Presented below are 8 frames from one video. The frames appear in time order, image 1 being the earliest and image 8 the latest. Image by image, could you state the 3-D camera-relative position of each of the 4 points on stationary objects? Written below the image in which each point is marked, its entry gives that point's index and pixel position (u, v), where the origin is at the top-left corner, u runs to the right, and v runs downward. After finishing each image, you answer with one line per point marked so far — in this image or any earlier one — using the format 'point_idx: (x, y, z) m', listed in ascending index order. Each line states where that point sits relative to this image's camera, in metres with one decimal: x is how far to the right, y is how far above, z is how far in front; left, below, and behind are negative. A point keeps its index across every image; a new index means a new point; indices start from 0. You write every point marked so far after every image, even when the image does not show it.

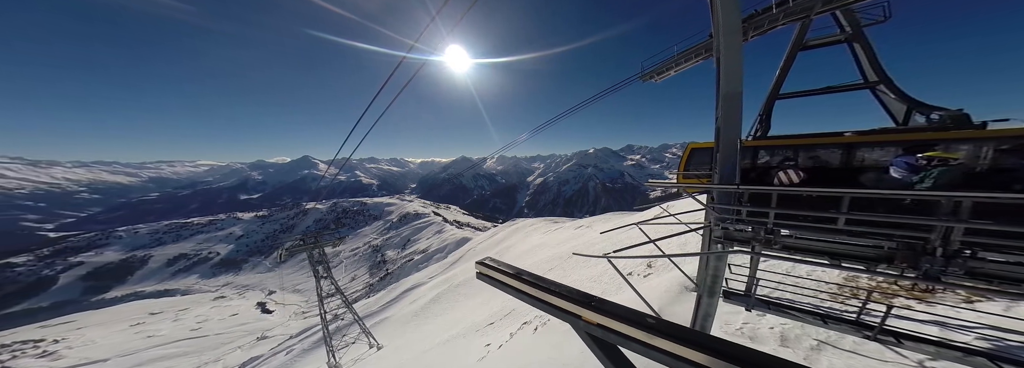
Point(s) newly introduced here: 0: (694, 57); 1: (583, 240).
0: (+3.4, +2.4, +4.5) m
1: (+5.5, -4.5, +18.9) m
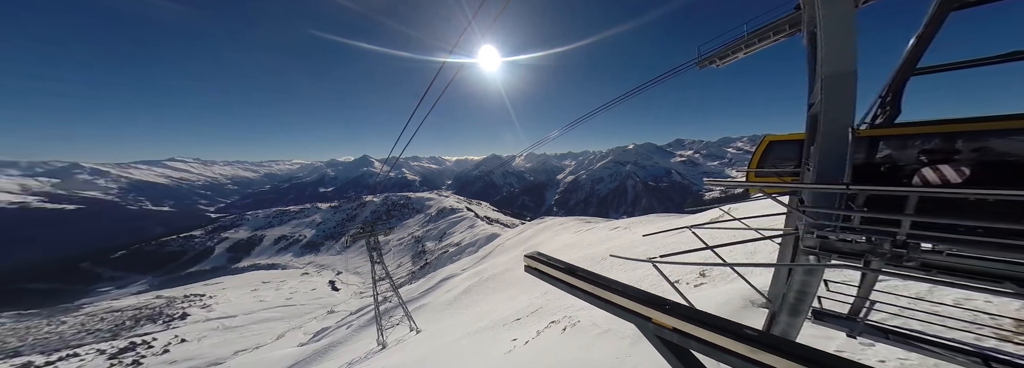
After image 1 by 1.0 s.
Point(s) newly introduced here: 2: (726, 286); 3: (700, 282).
0: (+4.1, +2.4, +3.9) m
1: (+8.2, -4.4, +17.9) m
2: (+6.4, -3.1, +7.3) m
3: (+6.6, -3.4, +8.4) m
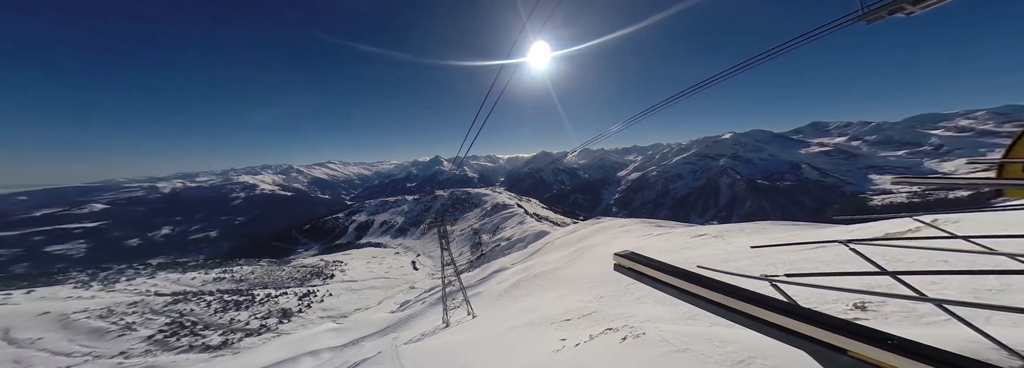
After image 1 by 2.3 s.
0: (+5.2, +2.4, +2.6) m
1: (+12.0, -4.3, +15.6) m
2: (+8.1, -3.0, +5.5) m
3: (+8.4, -3.4, +6.6) m
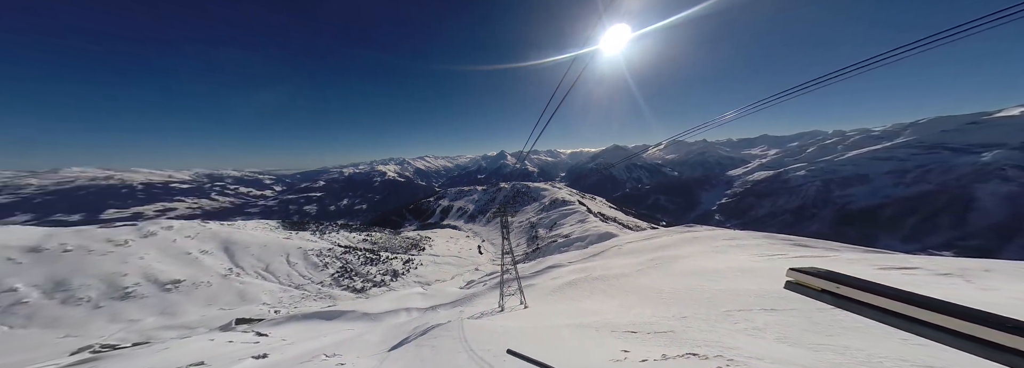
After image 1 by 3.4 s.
0: (+6.7, +2.1, +0.7) m
1: (+16.3, -4.8, +11.7) m
2: (+9.9, -3.4, +2.9) m
3: (+10.6, -3.8, +3.9) m
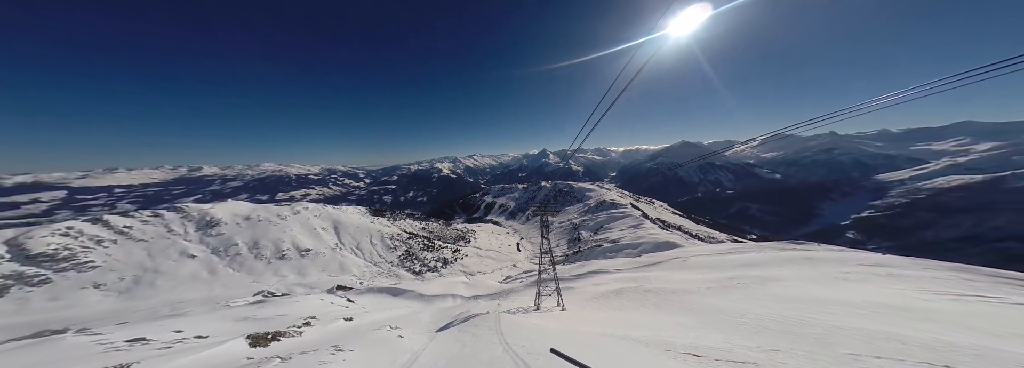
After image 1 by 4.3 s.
0: (+8.3, +1.7, -0.9) m
1: (+19.4, -5.6, +8.2) m
2: (+11.6, -3.9, +0.8) m
3: (+12.4, -4.3, +1.6) m
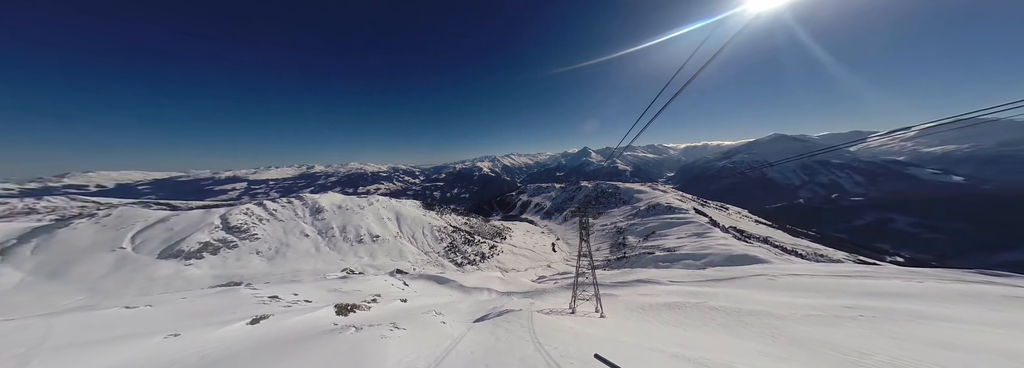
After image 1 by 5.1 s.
0: (+10.9, +0.4, +2.3) m
1: (+23.1, -7.2, +9.7) m
2: (+14.3, -5.4, +3.5) m
3: (+15.2, -5.8, +4.2) m
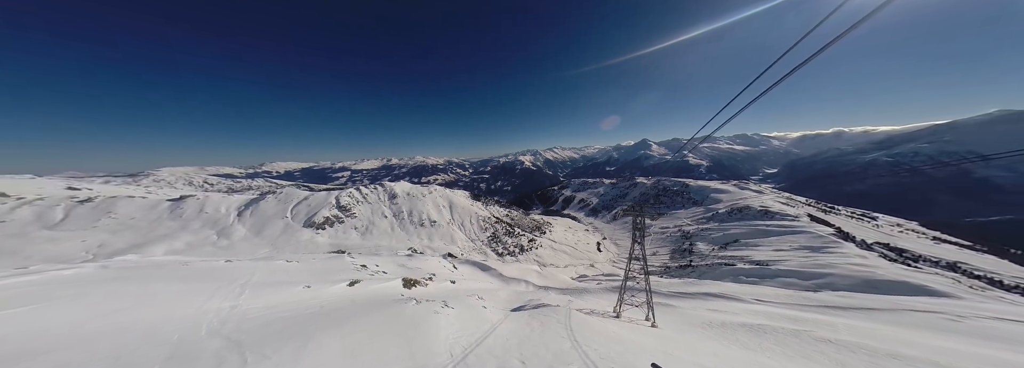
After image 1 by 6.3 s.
0: (+8.6, -1.4, +3.6) m
1: (+21.6, -9.3, +8.9) m
2: (+12.0, -7.3, +4.3) m
3: (+13.0, -7.7, +4.9) m
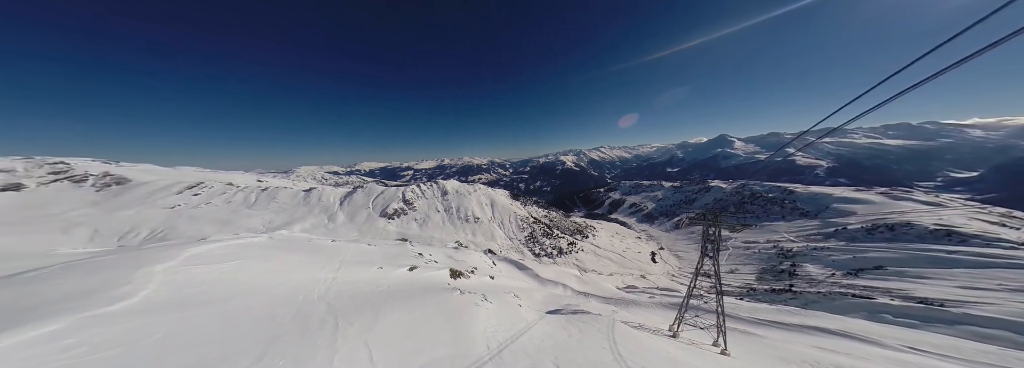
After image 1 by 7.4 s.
0: (+1.3, -2.0, +2.8) m
1: (+14.7, -10.4, +5.8) m
2: (+4.5, -8.0, +2.9) m
3: (+5.5, -8.5, +3.3) m
